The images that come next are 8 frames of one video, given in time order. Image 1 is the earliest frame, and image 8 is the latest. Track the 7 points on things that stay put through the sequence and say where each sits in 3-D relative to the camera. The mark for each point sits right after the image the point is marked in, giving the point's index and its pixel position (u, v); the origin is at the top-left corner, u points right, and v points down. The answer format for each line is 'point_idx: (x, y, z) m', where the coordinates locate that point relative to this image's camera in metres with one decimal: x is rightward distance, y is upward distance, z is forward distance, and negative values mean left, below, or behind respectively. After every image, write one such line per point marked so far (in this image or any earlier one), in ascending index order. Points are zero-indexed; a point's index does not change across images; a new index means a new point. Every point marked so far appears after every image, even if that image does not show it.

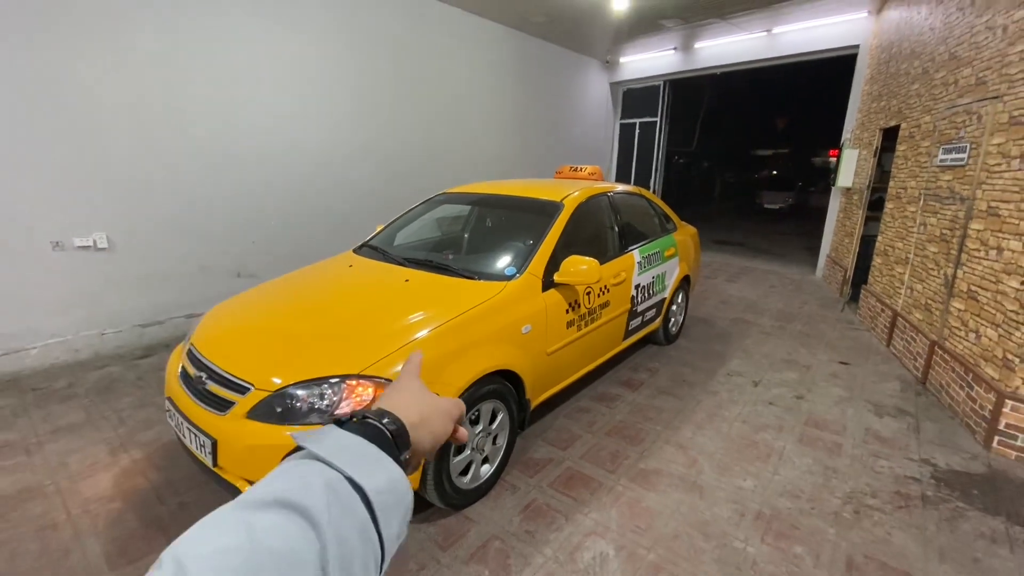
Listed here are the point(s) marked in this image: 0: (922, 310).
0: (+3.2, -0.2, +3.6) m
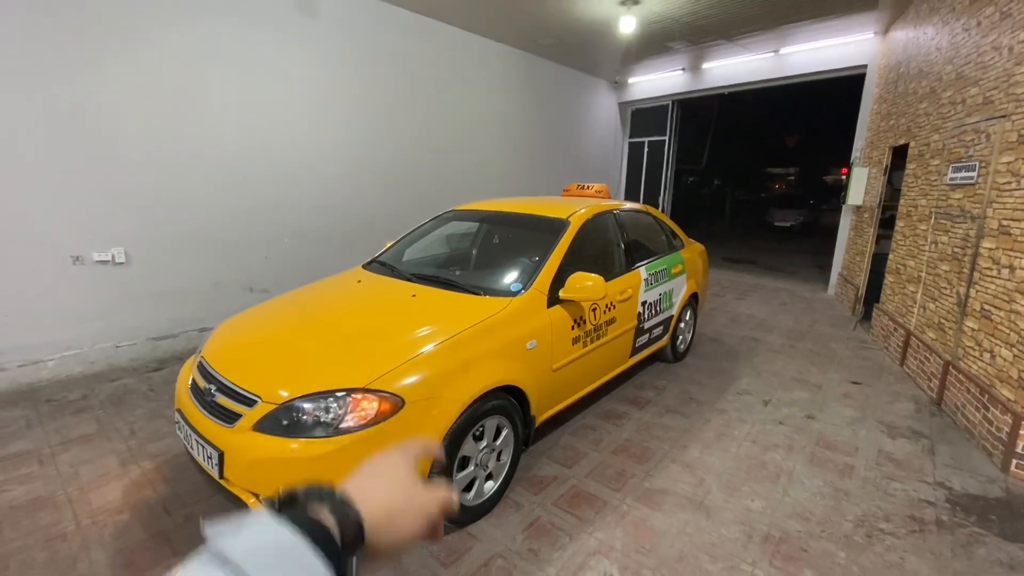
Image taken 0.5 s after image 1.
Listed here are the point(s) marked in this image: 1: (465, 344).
0: (+3.2, -0.3, +3.6) m
1: (-0.2, -0.3, +2.1) m
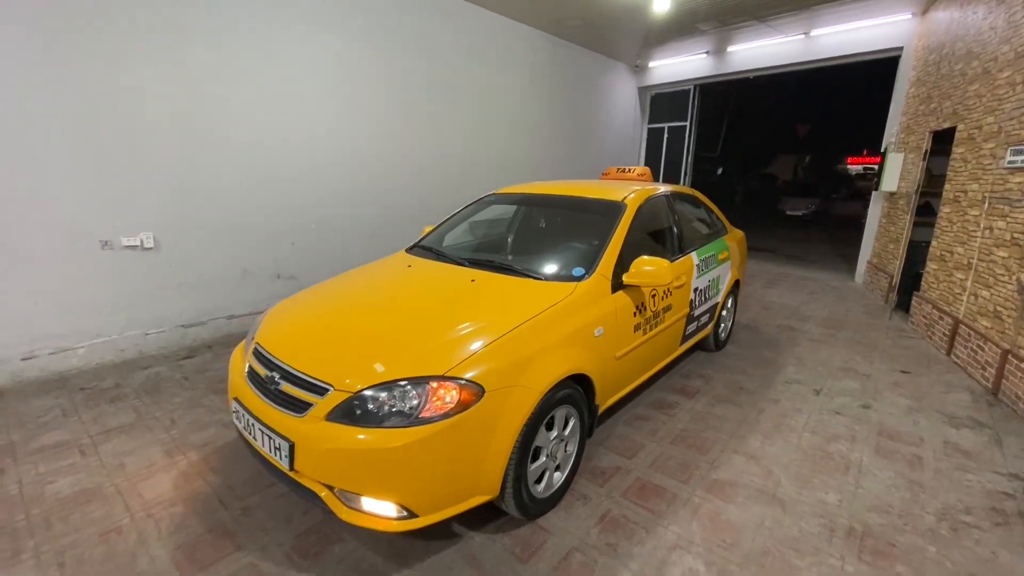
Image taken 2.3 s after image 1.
0: (+3.5, -0.2, +3.5) m
1: (+0.1, -0.2, +2.0) m
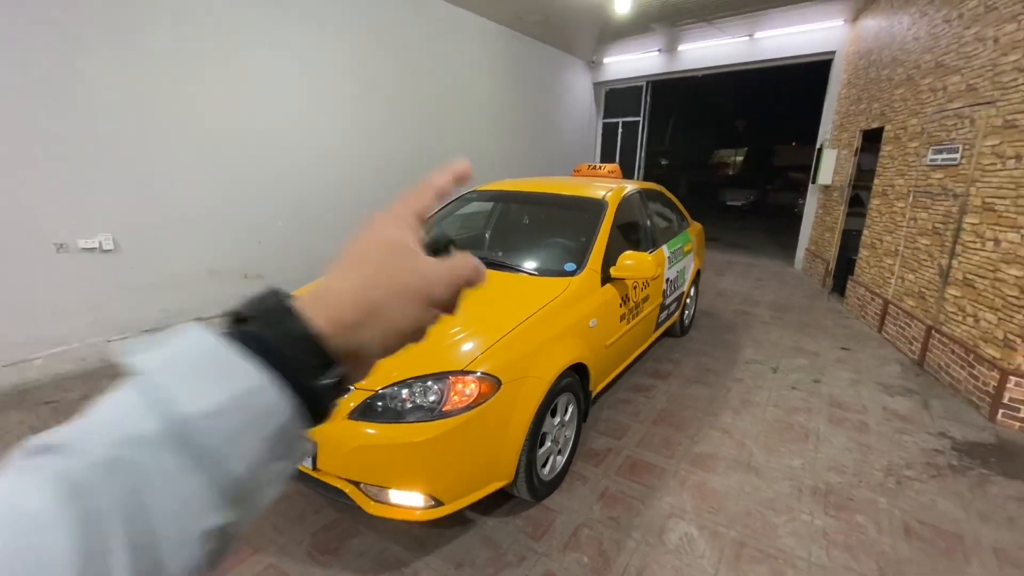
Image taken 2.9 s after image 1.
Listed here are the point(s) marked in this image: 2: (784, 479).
0: (+3.4, -0.1, +3.9) m
1: (+0.1, -0.2, +2.1) m
2: (+1.4, -1.0, +2.4) m
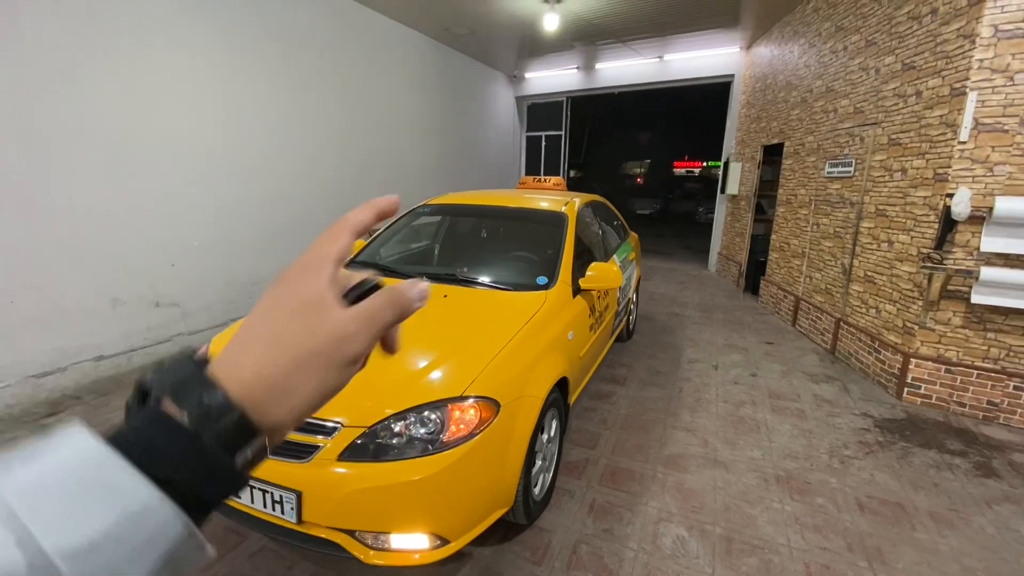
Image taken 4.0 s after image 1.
0: (+2.9, -0.1, +4.4) m
1: (+0.1, -0.2, +2.0) m
2: (+1.3, -1.0, +2.5) m
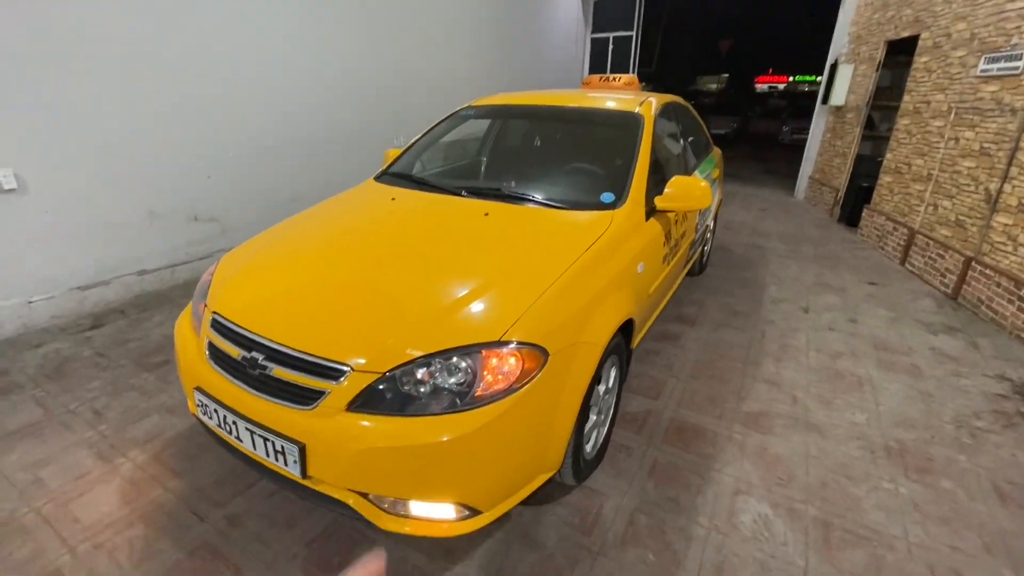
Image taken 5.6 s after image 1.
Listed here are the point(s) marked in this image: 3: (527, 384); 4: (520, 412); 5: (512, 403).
0: (+3.4, +0.5, +3.6) m
1: (+0.3, +0.1, +1.6) m
2: (+1.5, -0.7, +2.1) m
3: (0.0, -0.3, +1.3) m
4: (0.0, -0.3, +1.3) m
5: (0.0, -0.3, +1.3) m
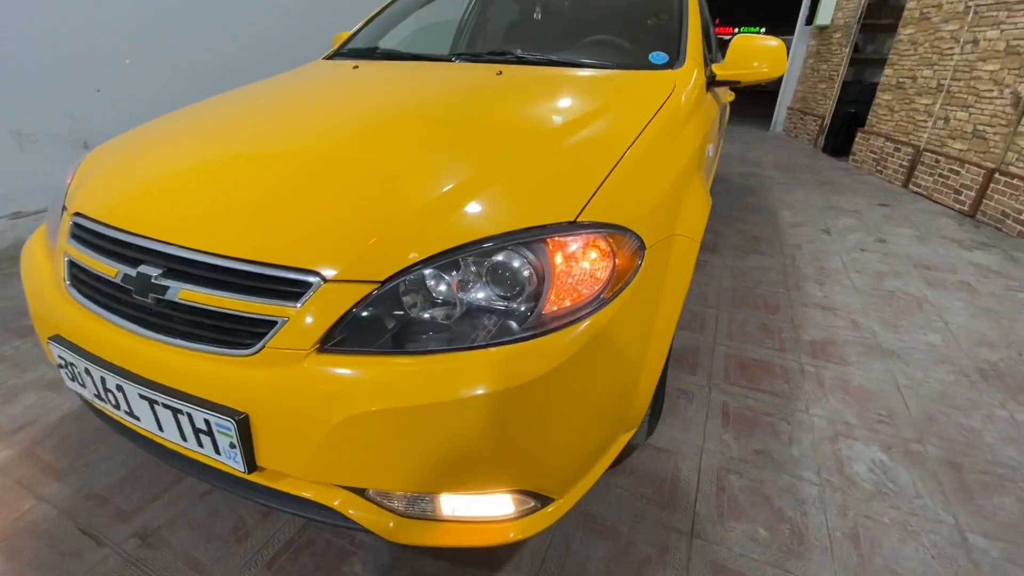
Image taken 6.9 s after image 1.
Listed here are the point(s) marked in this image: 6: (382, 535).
0: (+3.3, +1.1, +3.4) m
1: (+0.4, +0.3, +1.1) m
2: (+1.6, -0.3, +1.7) m
3: (+0.2, 0.0, +0.8) m
4: (+0.2, -0.1, +0.8) m
5: (+0.1, -0.1, +0.8) m
6: (-0.2, -0.4, +0.8) m
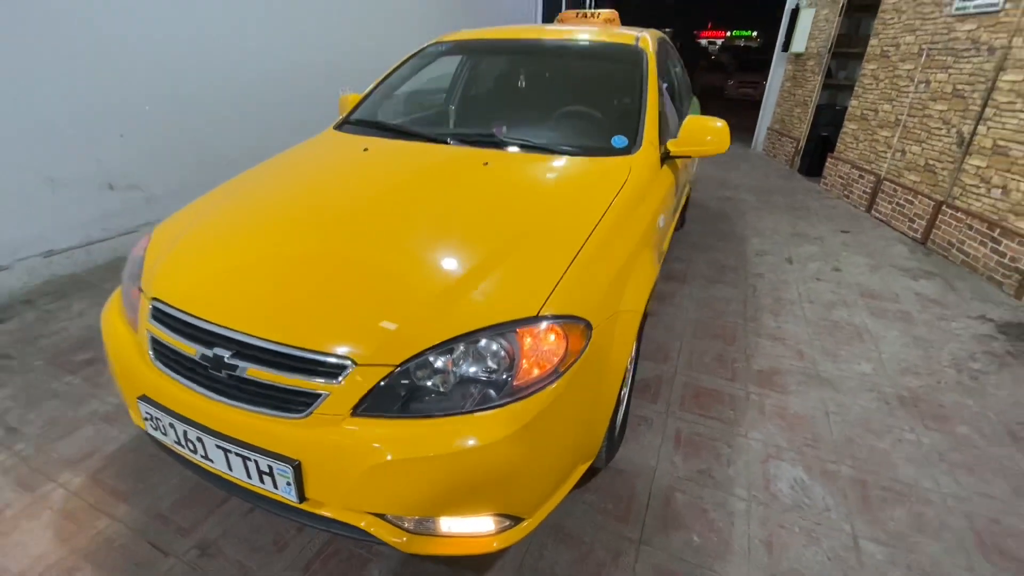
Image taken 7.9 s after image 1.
0: (+3.2, +0.9, +3.7) m
1: (+0.3, +0.2, +1.4) m
2: (+1.5, -0.4, +2.0) m
3: (+0.1, -0.2, +1.1) m
4: (+0.1, -0.3, +1.1) m
5: (+0.1, -0.2, +1.1) m
6: (-0.3, -0.6, +1.1) m
